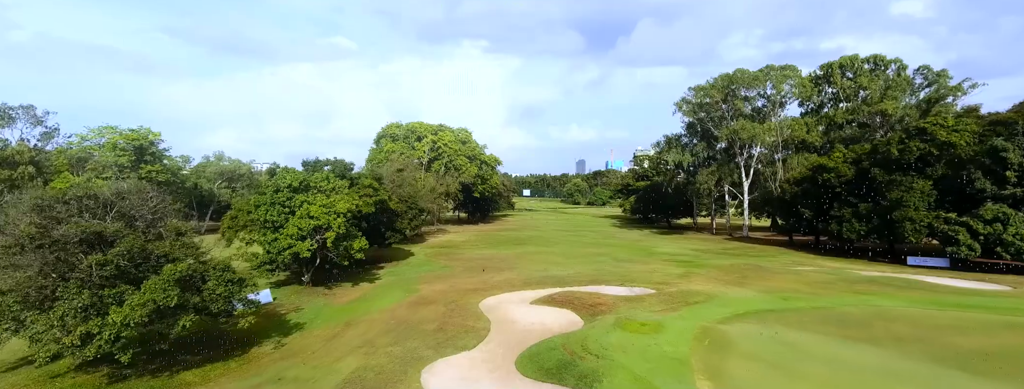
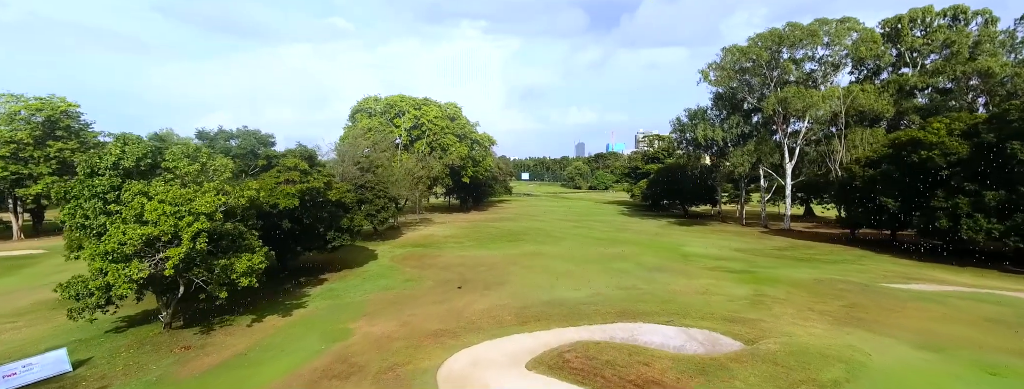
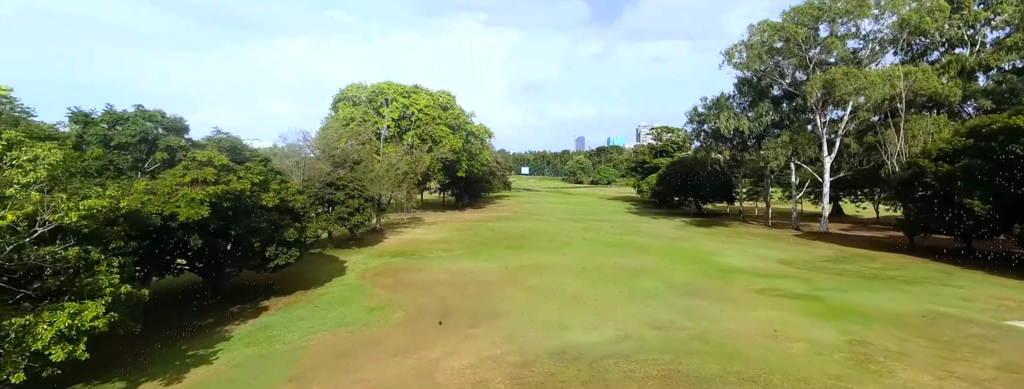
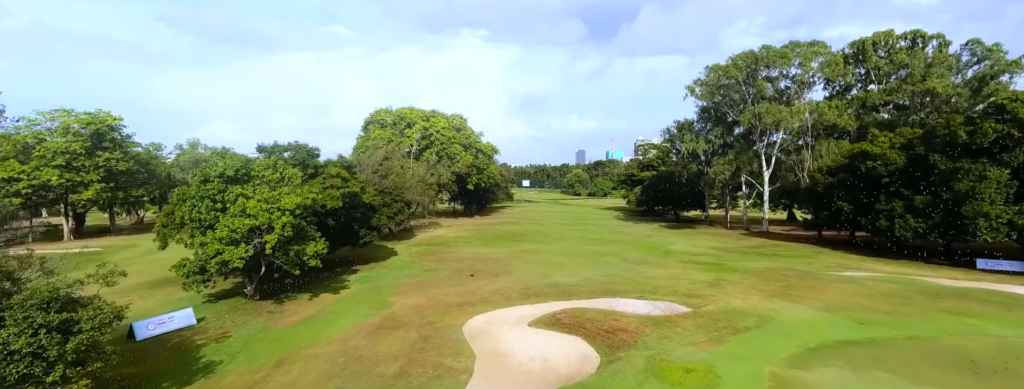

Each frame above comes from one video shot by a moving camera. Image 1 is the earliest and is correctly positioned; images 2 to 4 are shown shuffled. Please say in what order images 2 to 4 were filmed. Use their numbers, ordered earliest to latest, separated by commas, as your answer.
4, 2, 3
